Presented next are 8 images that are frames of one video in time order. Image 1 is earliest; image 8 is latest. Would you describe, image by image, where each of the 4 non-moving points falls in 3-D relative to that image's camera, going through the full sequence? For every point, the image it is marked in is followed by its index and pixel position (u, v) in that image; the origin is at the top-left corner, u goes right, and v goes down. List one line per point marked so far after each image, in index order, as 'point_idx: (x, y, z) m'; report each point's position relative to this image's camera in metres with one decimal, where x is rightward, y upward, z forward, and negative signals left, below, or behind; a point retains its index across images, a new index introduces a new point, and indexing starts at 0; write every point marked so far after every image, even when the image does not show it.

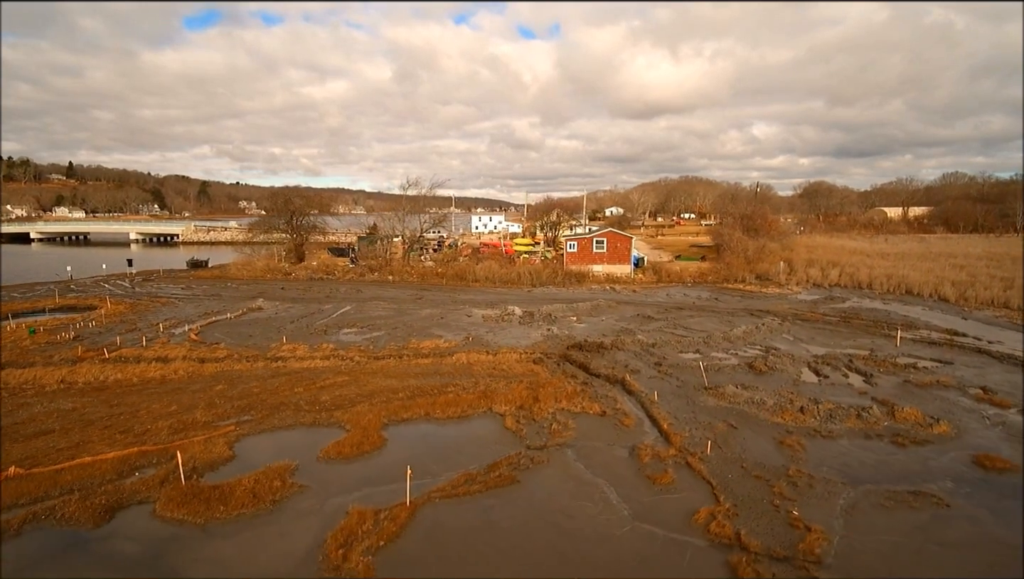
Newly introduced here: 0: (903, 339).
0: (+9.5, -1.2, +14.3) m
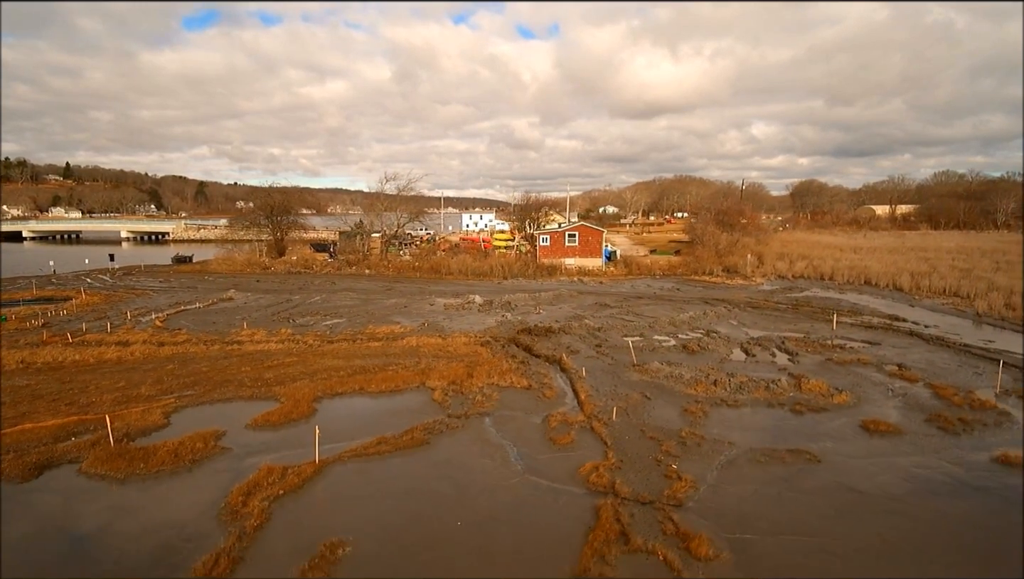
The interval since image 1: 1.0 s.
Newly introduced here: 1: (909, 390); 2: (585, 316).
0: (+8.3, -0.8, +14.8) m
1: (+6.5, -1.7, +9.7) m
2: (+2.0, -0.7, +16.4) m
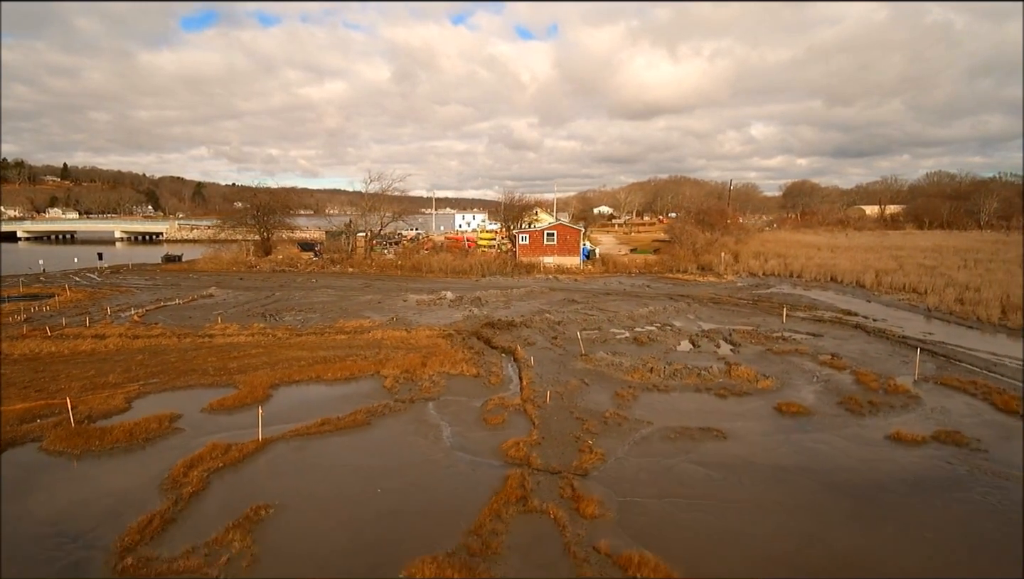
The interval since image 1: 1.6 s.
0: (+7.4, -0.7, +15.4) m
1: (+5.6, -1.5, +10.3) m
2: (+1.1, -0.6, +17.0) m
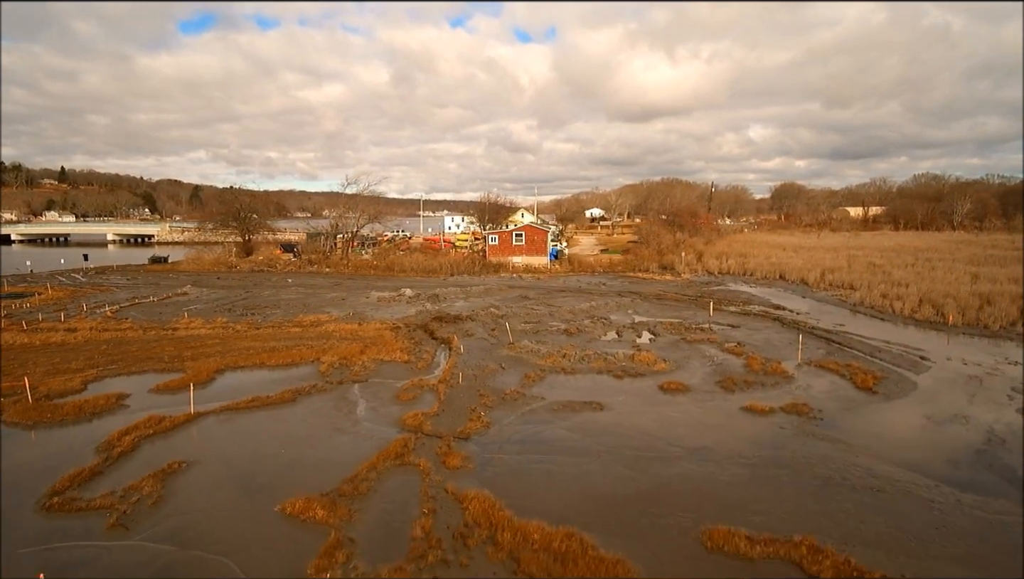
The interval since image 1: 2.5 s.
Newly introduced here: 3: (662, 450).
0: (+5.9, -0.6, +16.4) m
1: (+4.2, -1.4, +11.4) m
2: (-0.4, -0.5, +18.0) m
3: (+1.9, -2.0, +7.3) m
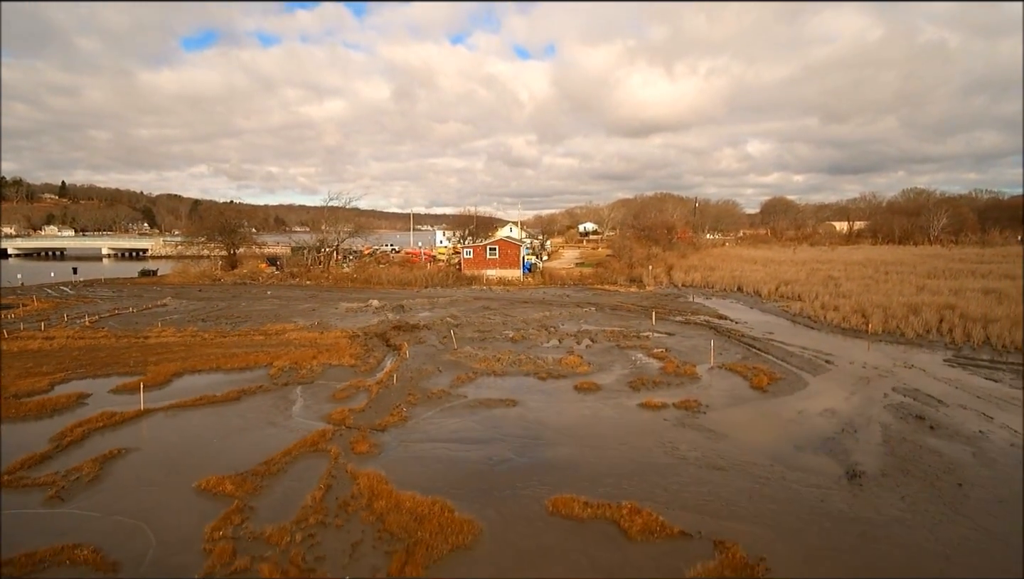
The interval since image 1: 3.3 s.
0: (+4.6, -0.9, +17.4) m
1: (+2.8, -1.6, +12.3) m
2: (-1.8, -0.8, +19.0) m
3: (+0.5, -2.1, +8.2) m
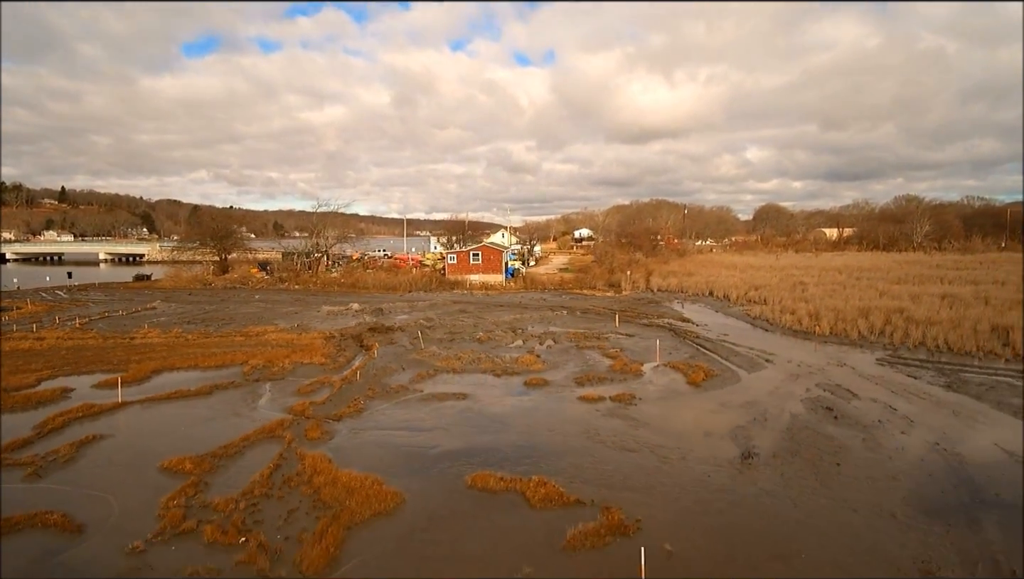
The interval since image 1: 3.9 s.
0: (+3.7, -1.0, +18.2) m
1: (+1.9, -1.6, +13.1) m
2: (-2.7, -1.0, +19.8) m
3: (-0.4, -2.1, +9.0) m
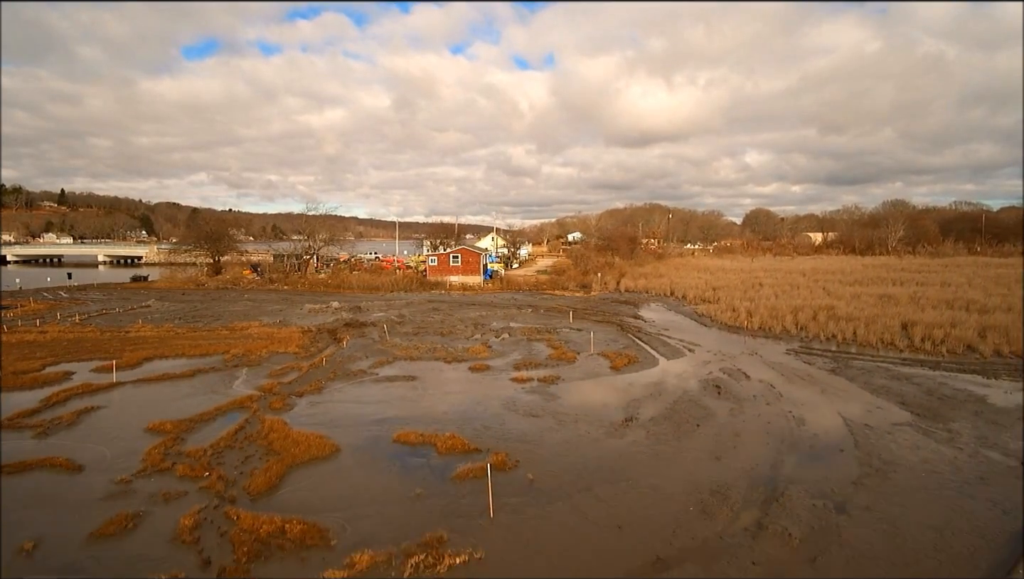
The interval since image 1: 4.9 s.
0: (+2.4, -1.0, +19.9) m
1: (+0.7, -1.6, +14.8) m
2: (-3.9, -0.9, +21.5) m
3: (-1.6, -2.0, +10.6) m
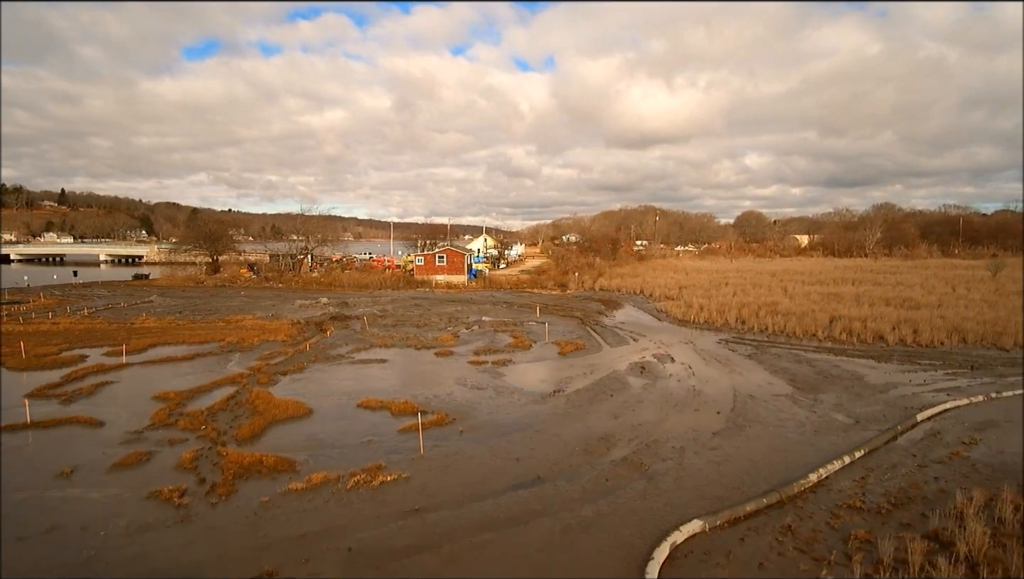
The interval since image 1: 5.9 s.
0: (+1.4, -0.9, +21.7) m
1: (-0.3, -1.5, +16.6) m
2: (-4.9, -0.8, +23.3) m
3: (-2.6, -1.9, +12.5) m
